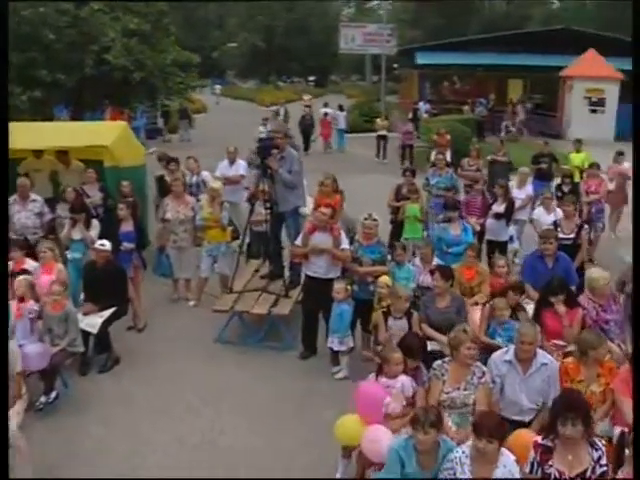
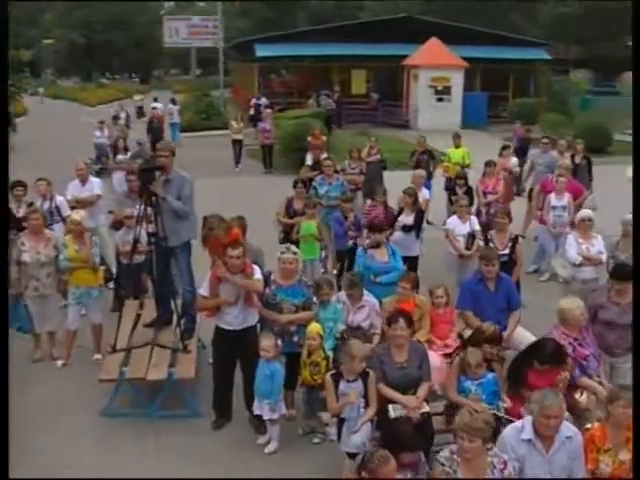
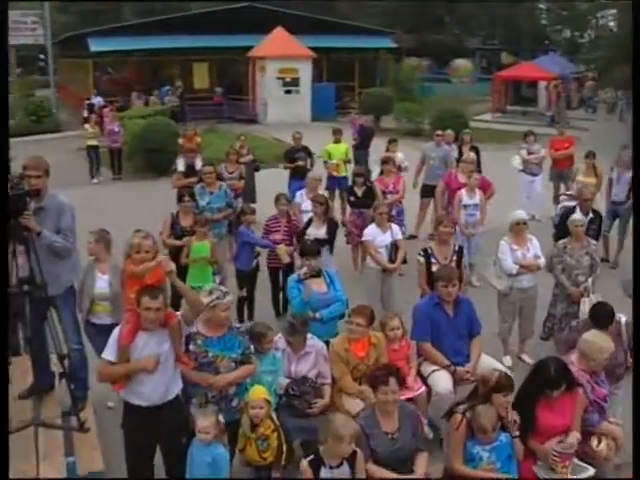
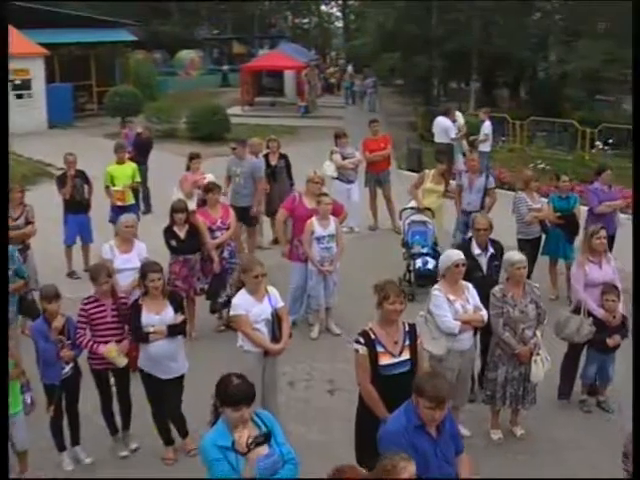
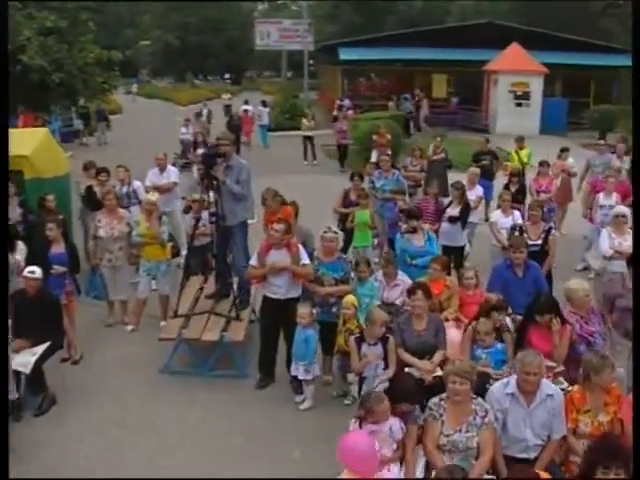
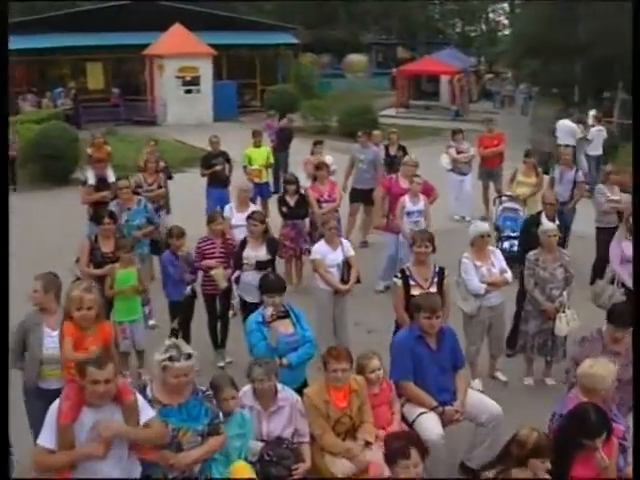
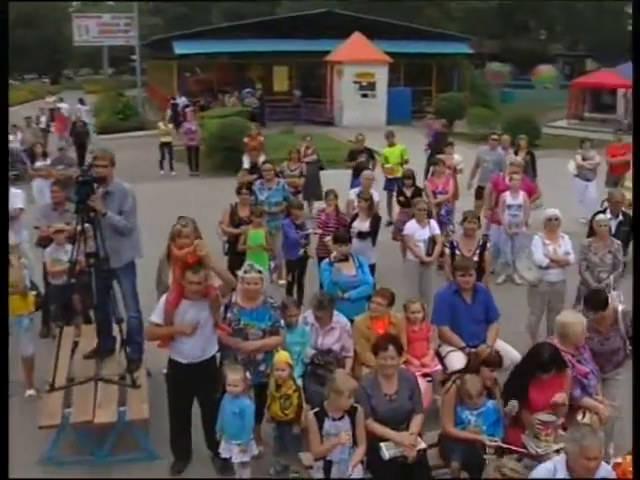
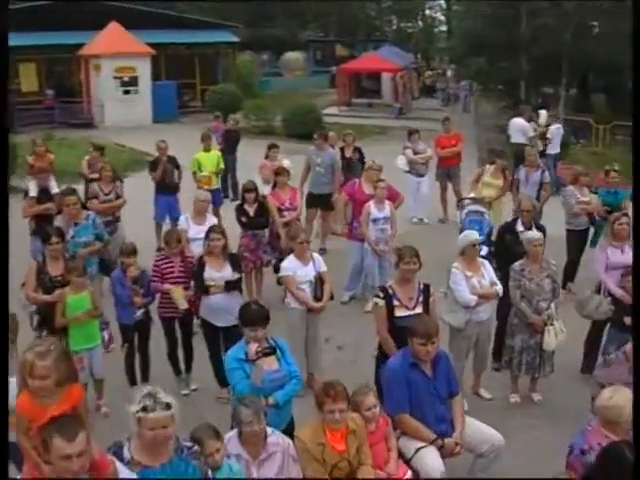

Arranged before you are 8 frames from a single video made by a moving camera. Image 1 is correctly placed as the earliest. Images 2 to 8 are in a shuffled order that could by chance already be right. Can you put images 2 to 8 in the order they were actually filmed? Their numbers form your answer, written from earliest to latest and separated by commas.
5, 2, 7, 3, 6, 8, 4
